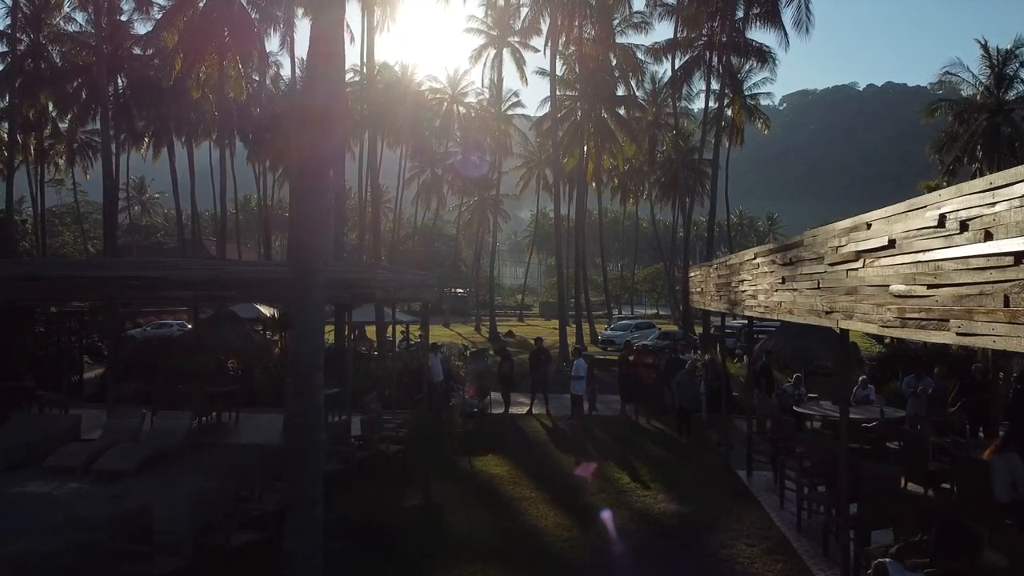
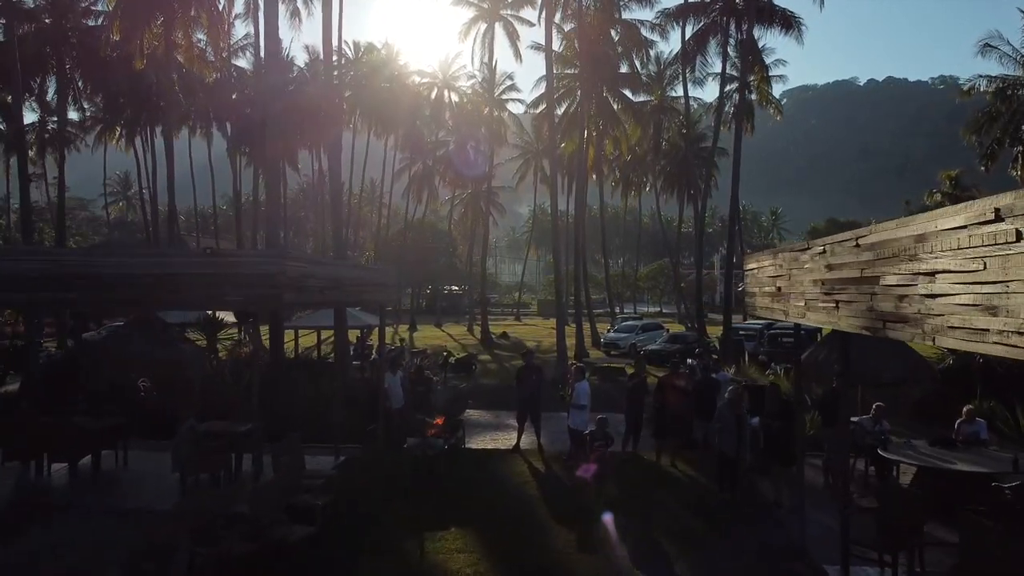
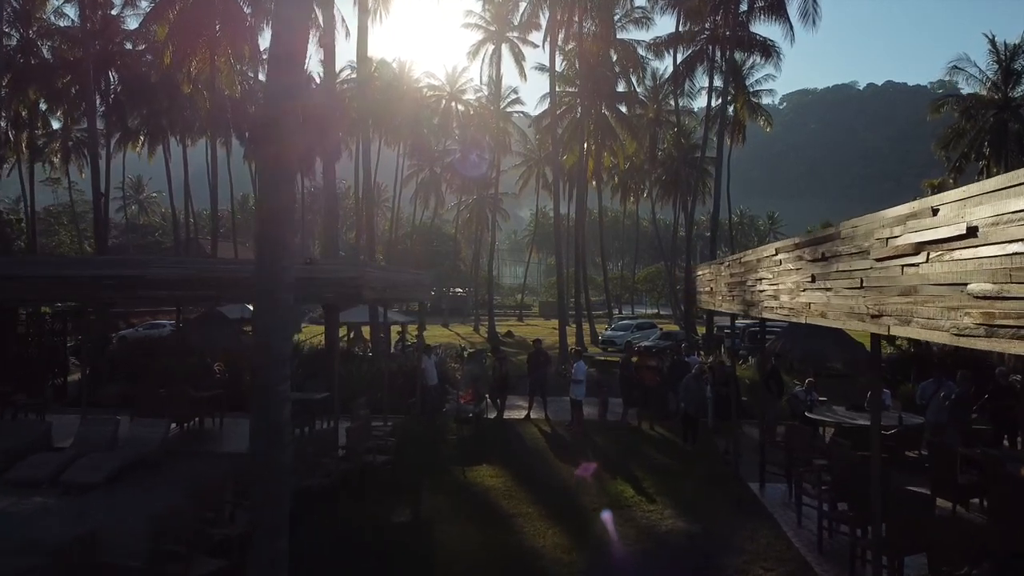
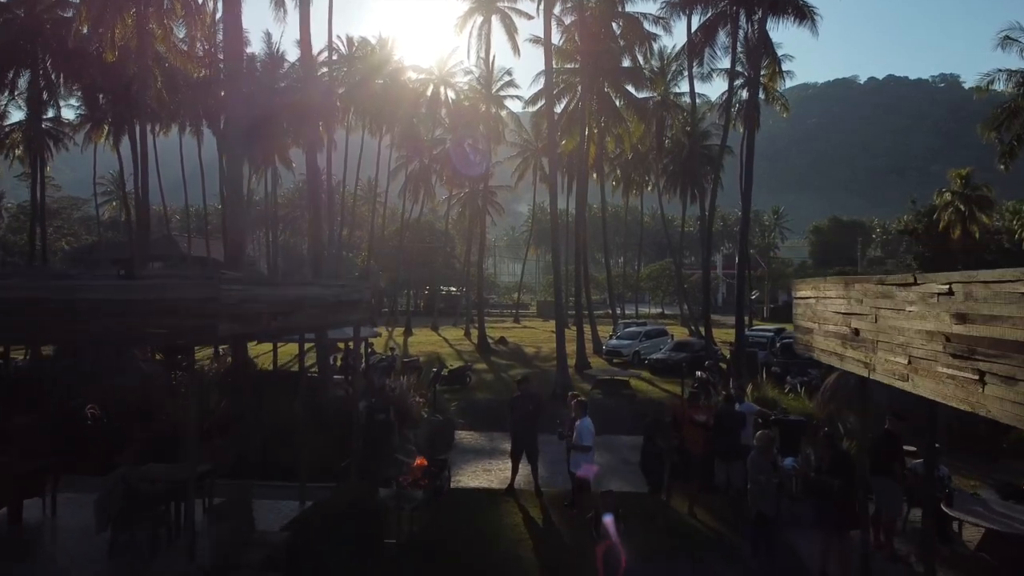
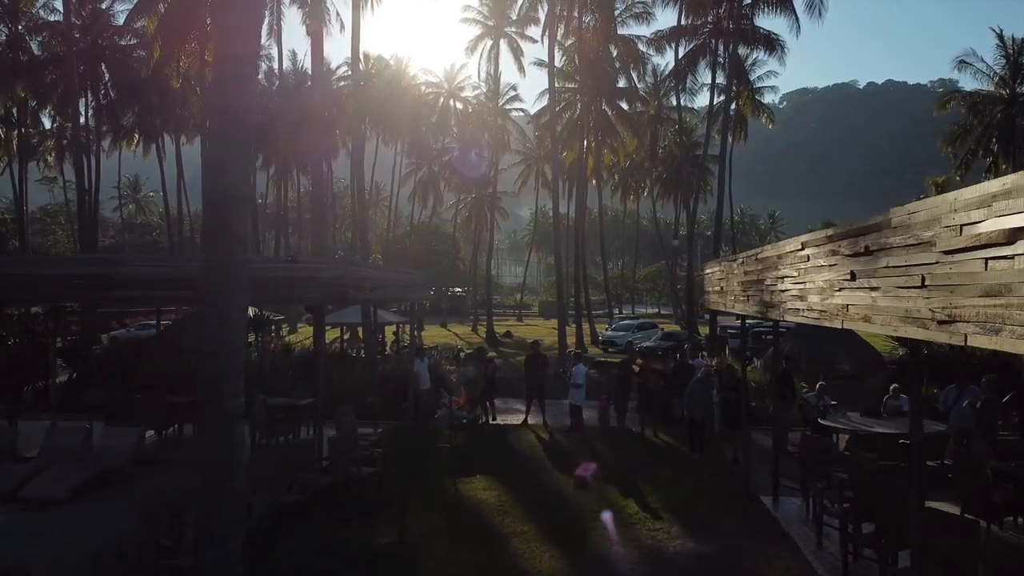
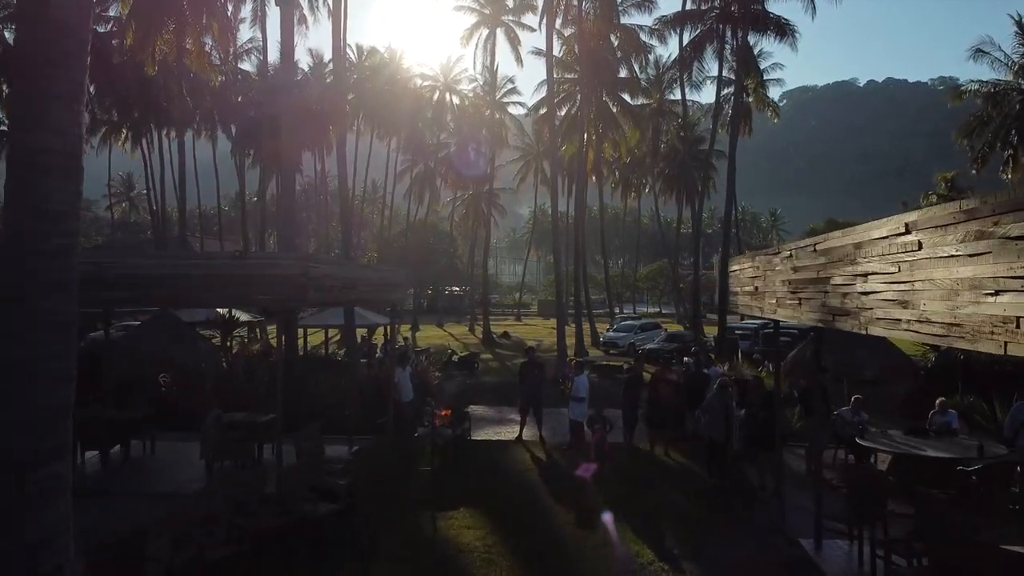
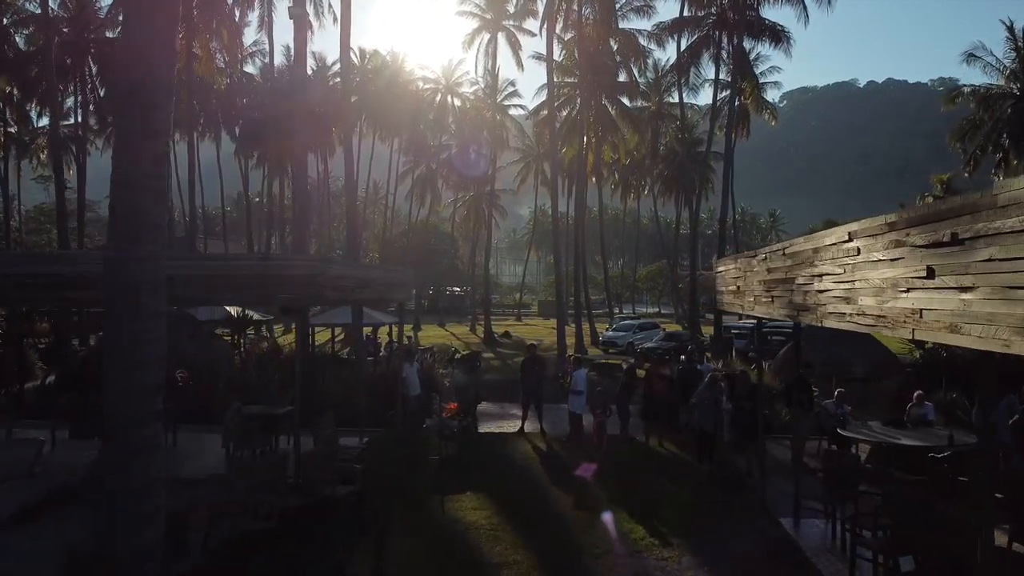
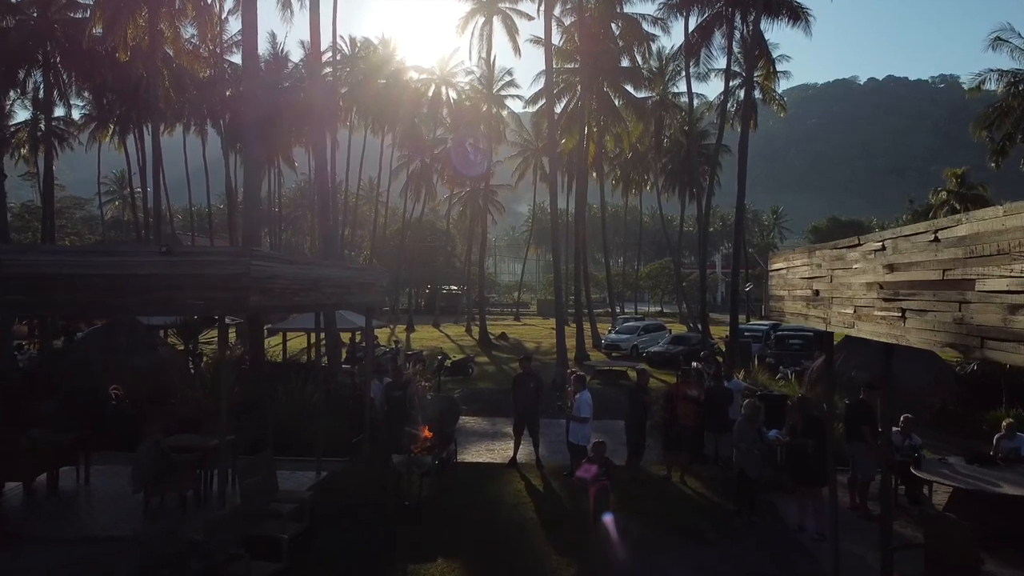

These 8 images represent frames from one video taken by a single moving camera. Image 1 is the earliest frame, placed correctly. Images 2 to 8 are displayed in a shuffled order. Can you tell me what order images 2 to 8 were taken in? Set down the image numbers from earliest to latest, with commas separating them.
3, 5, 7, 6, 2, 8, 4
